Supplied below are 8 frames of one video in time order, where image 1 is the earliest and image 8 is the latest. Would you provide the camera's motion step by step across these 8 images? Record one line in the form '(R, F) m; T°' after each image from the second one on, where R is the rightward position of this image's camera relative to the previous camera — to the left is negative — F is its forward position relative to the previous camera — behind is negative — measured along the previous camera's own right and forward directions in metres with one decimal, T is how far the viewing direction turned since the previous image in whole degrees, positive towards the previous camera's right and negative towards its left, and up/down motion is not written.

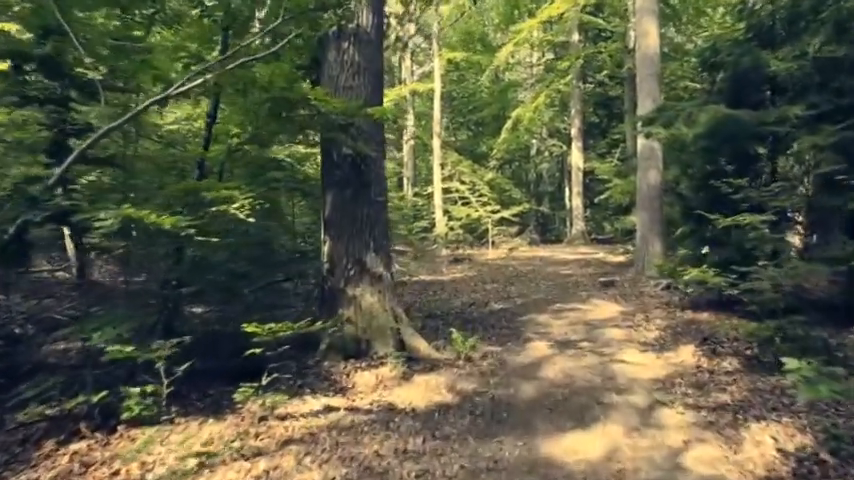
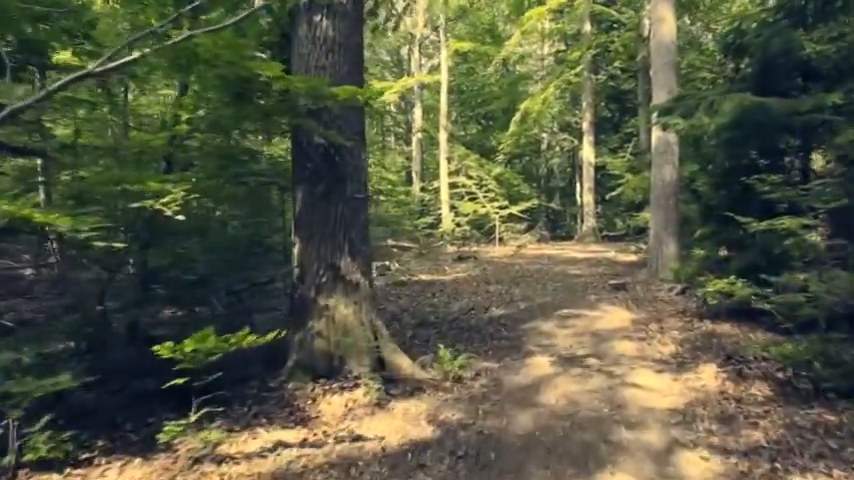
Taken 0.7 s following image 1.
(+0.3, +0.8) m; -1°
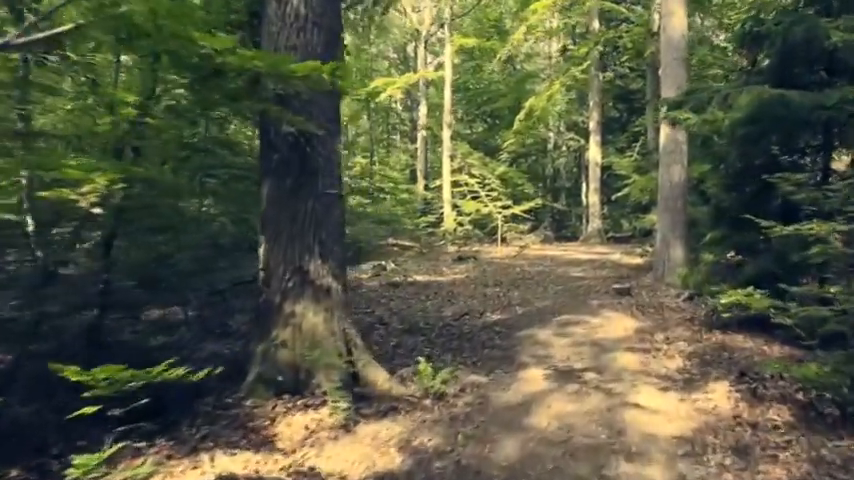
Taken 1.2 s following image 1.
(+0.2, +0.6) m; -1°
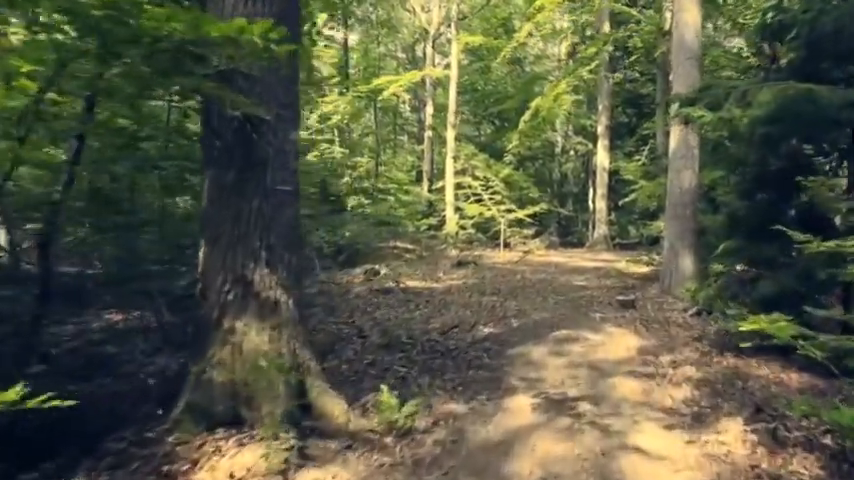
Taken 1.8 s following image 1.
(+0.3, +0.7) m; -1°
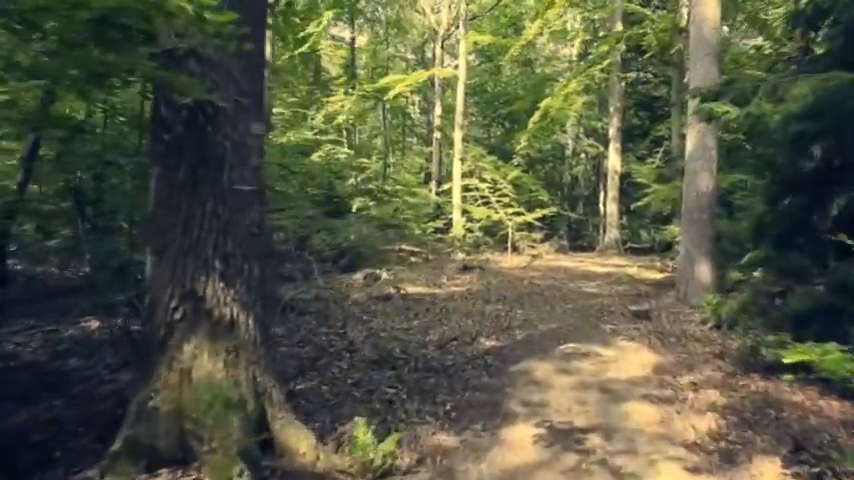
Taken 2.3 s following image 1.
(+0.2, +0.6) m; -1°
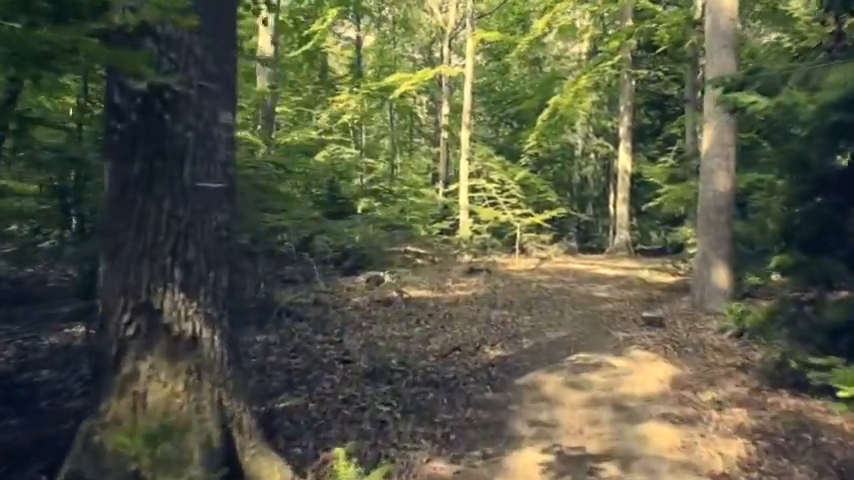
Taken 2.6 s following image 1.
(+0.1, +0.5) m; -1°
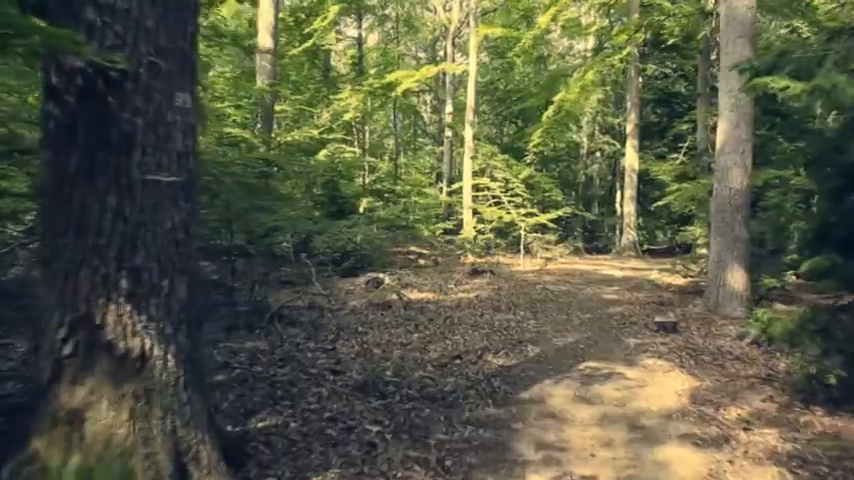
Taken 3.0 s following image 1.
(+0.1, +0.5) m; 0°
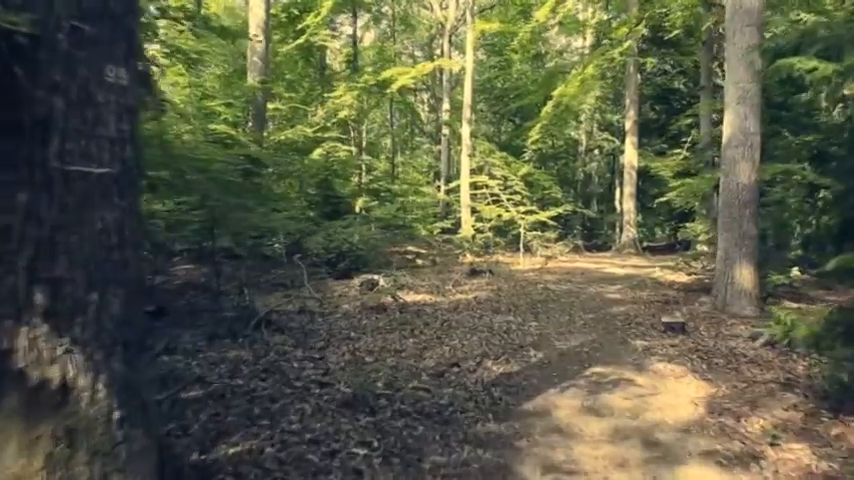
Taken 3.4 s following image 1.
(+0.1, +0.5) m; 0°
